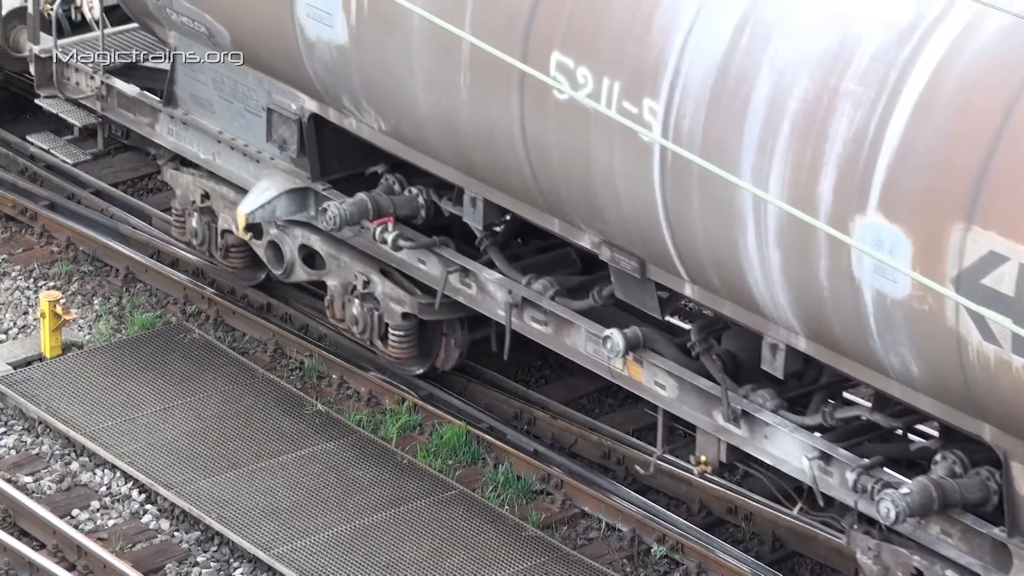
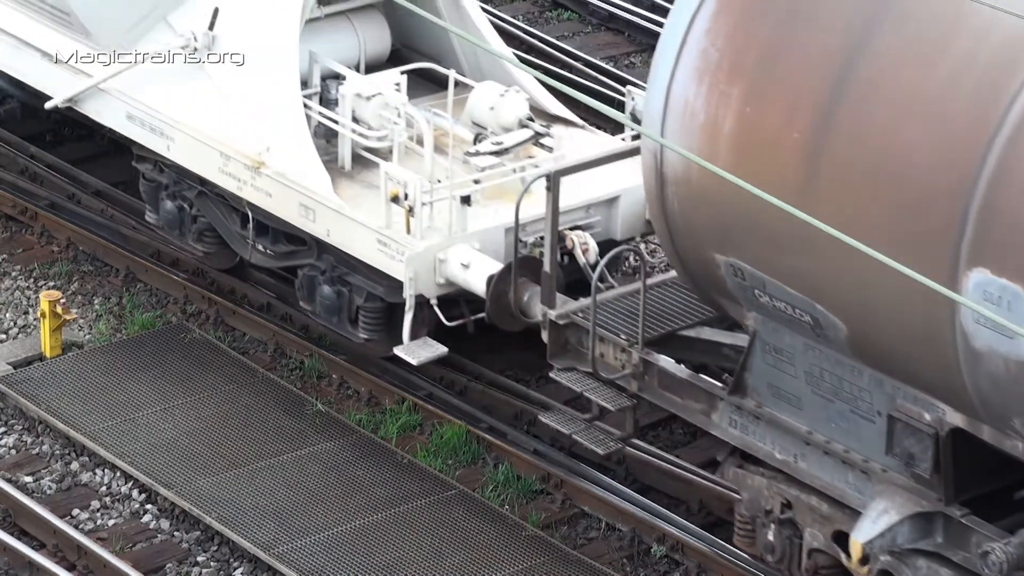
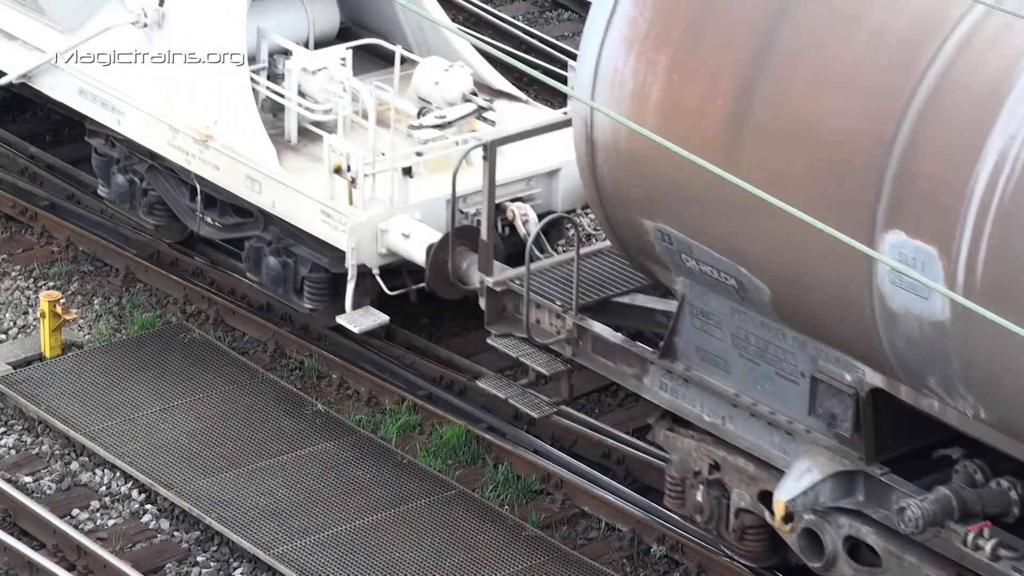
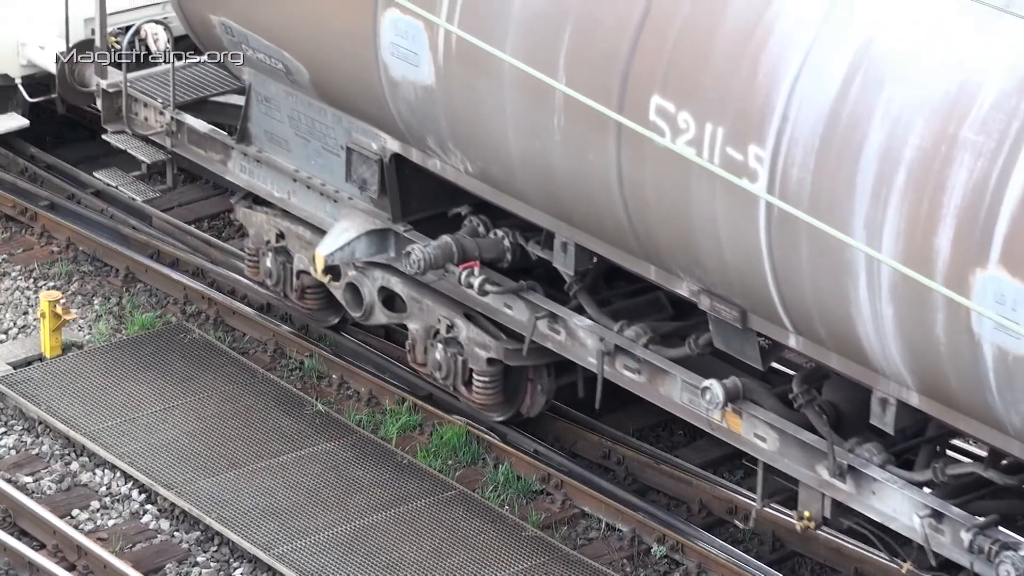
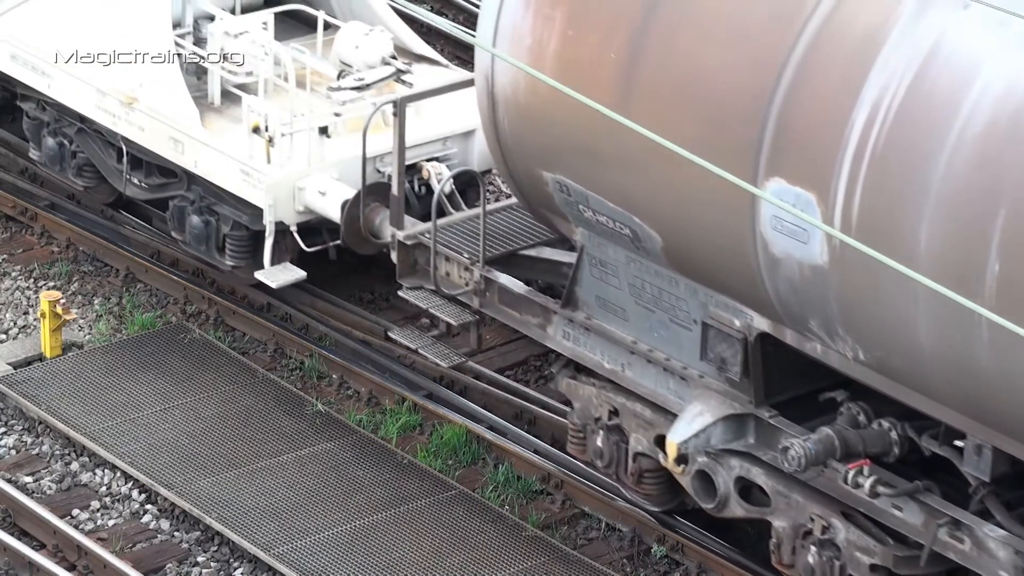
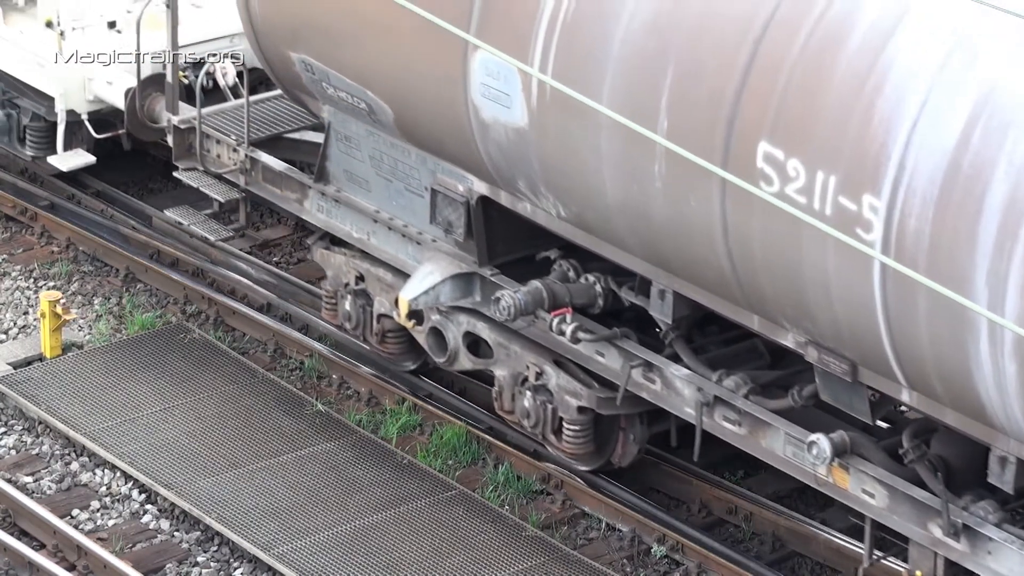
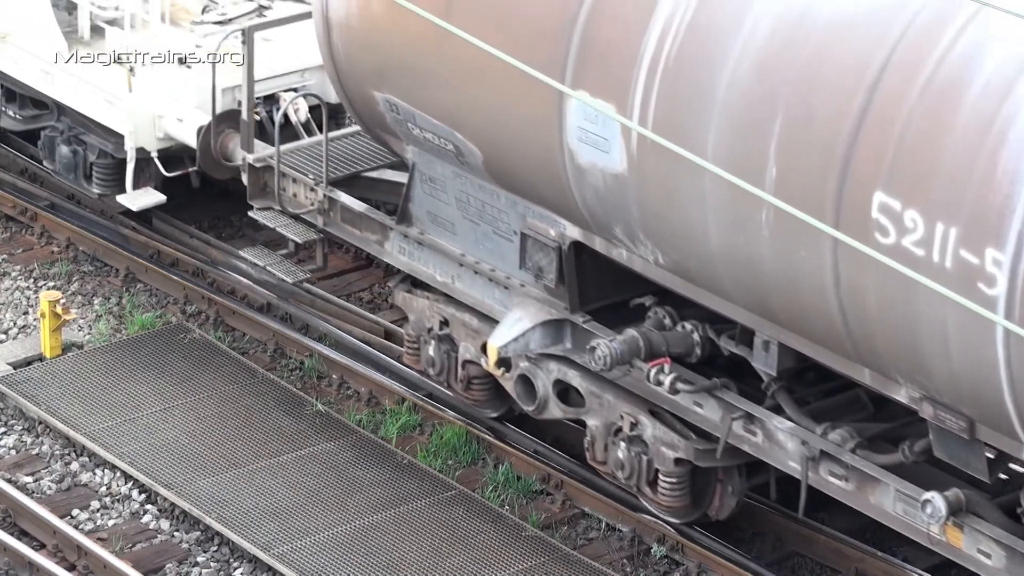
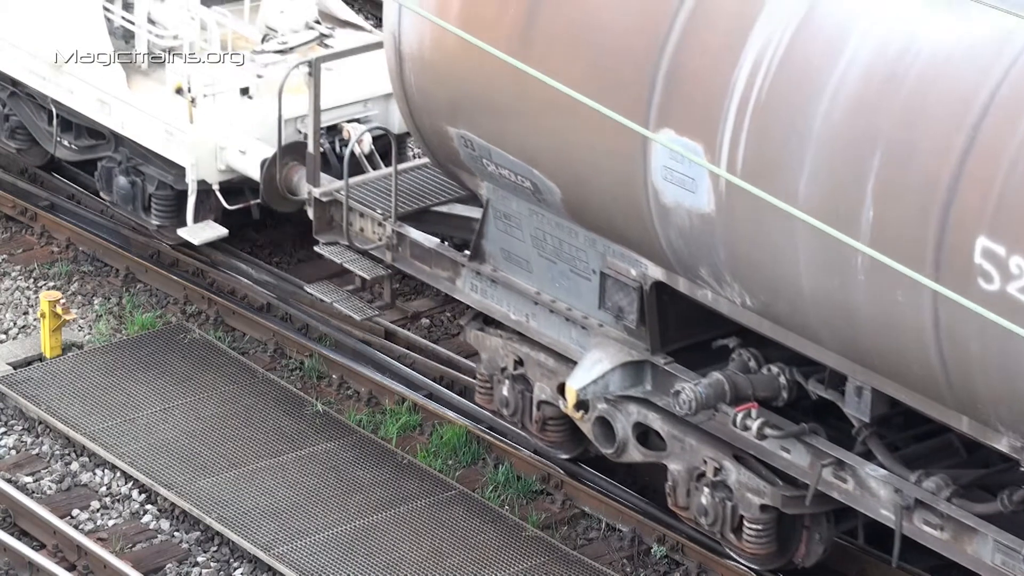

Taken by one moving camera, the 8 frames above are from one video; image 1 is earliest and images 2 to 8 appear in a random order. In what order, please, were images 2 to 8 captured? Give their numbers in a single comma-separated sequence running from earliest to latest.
4, 6, 7, 8, 5, 3, 2
